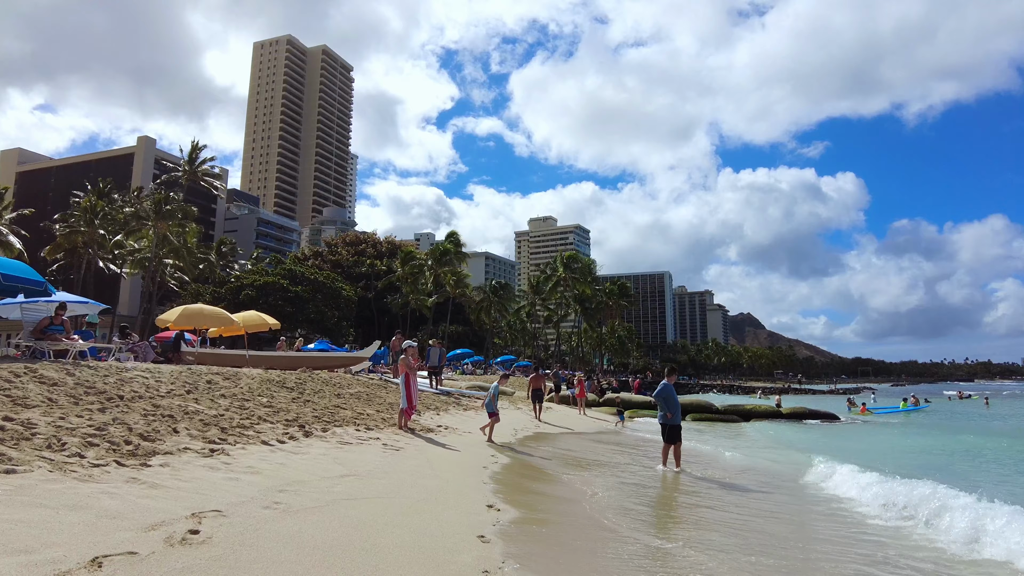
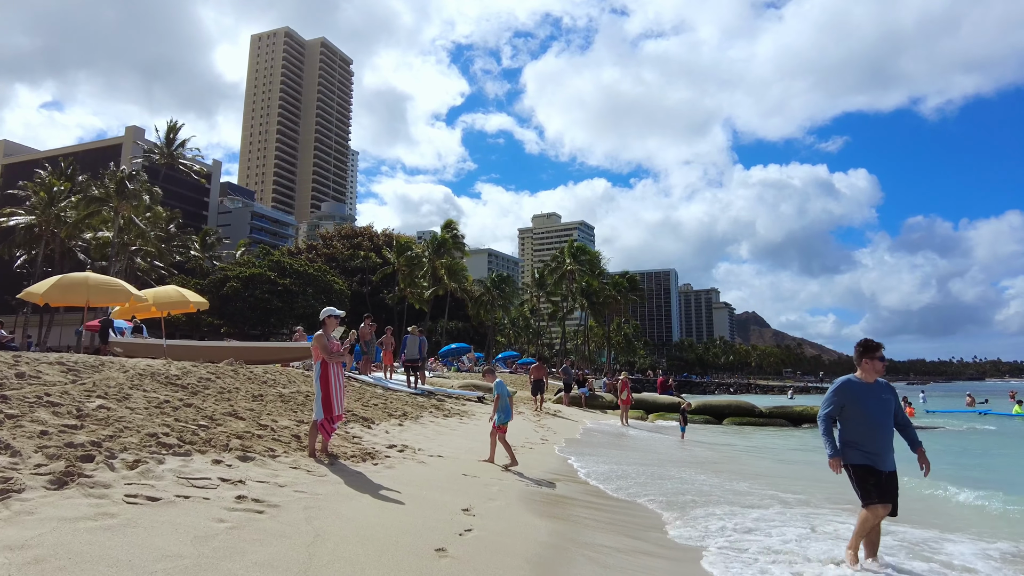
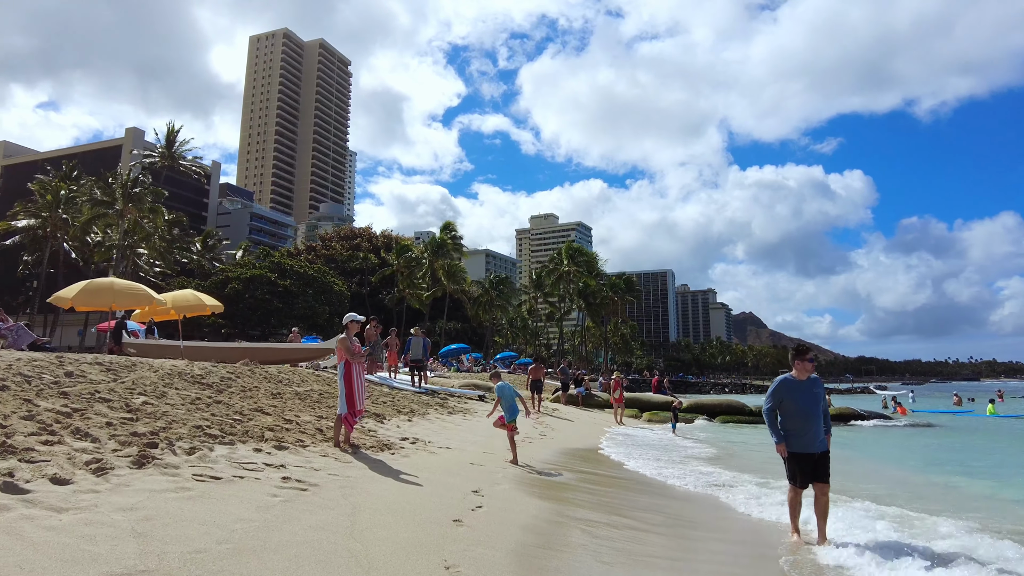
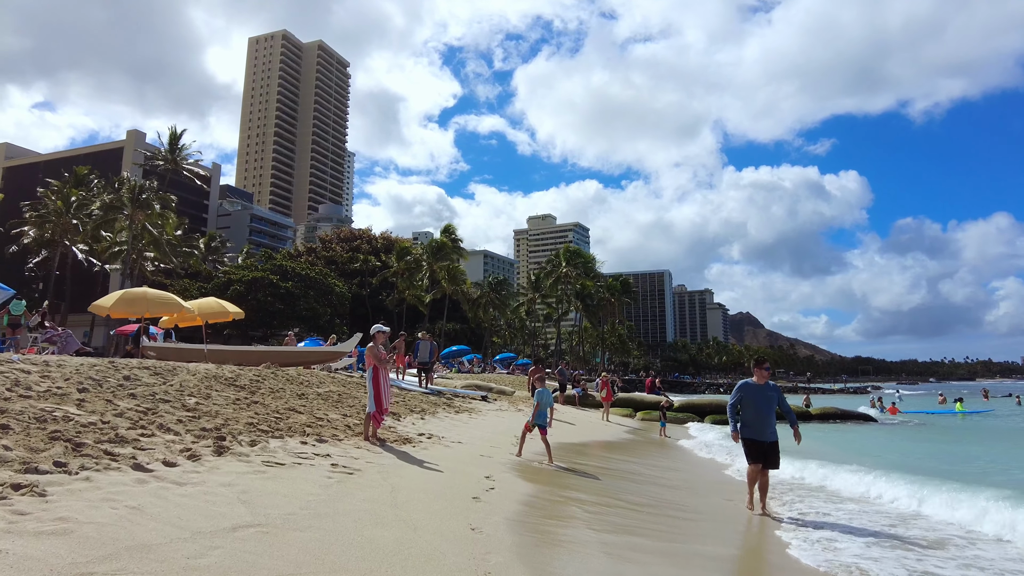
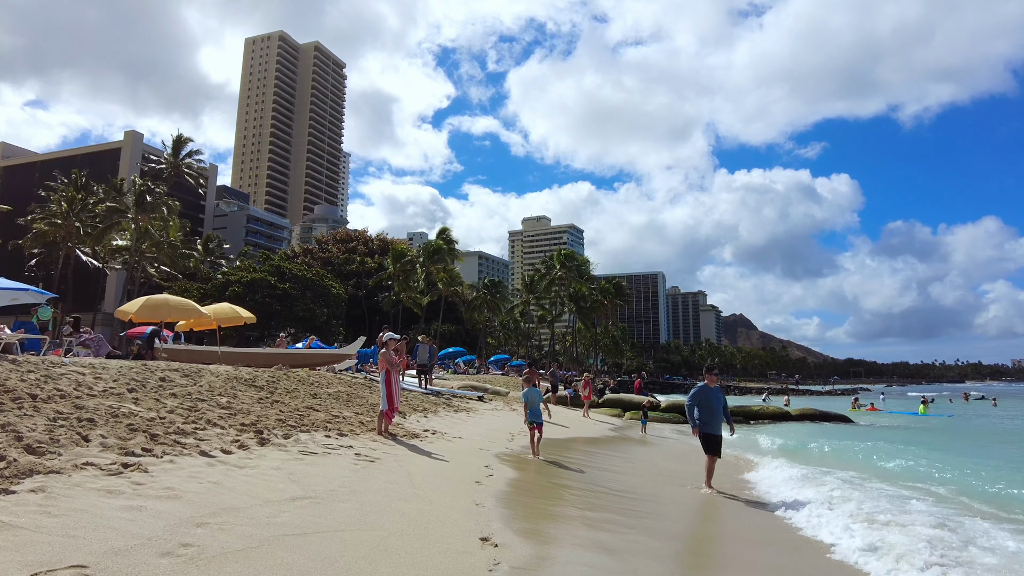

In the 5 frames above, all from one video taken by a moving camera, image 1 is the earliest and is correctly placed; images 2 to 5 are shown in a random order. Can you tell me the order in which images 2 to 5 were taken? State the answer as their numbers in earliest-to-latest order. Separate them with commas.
5, 4, 3, 2
